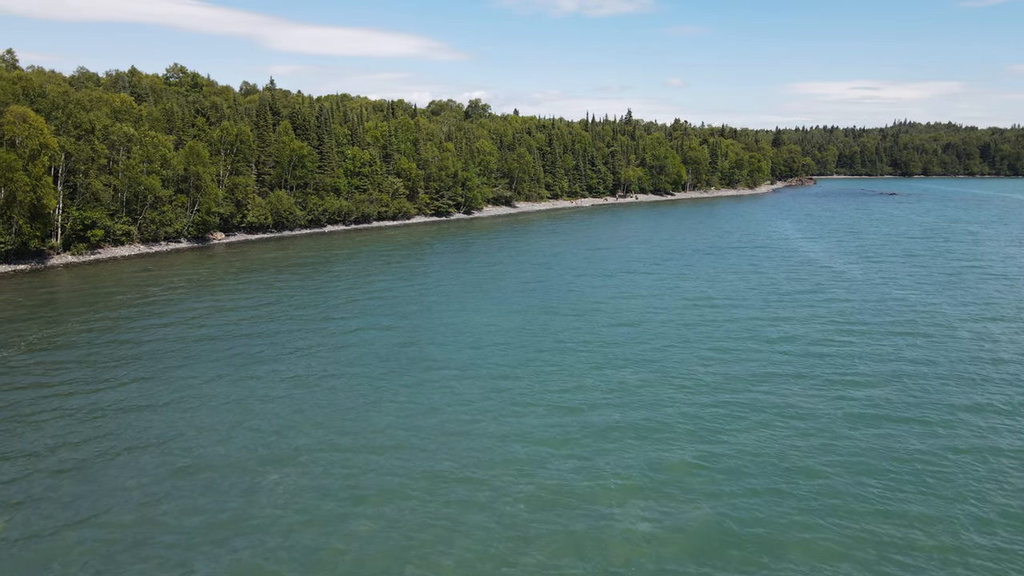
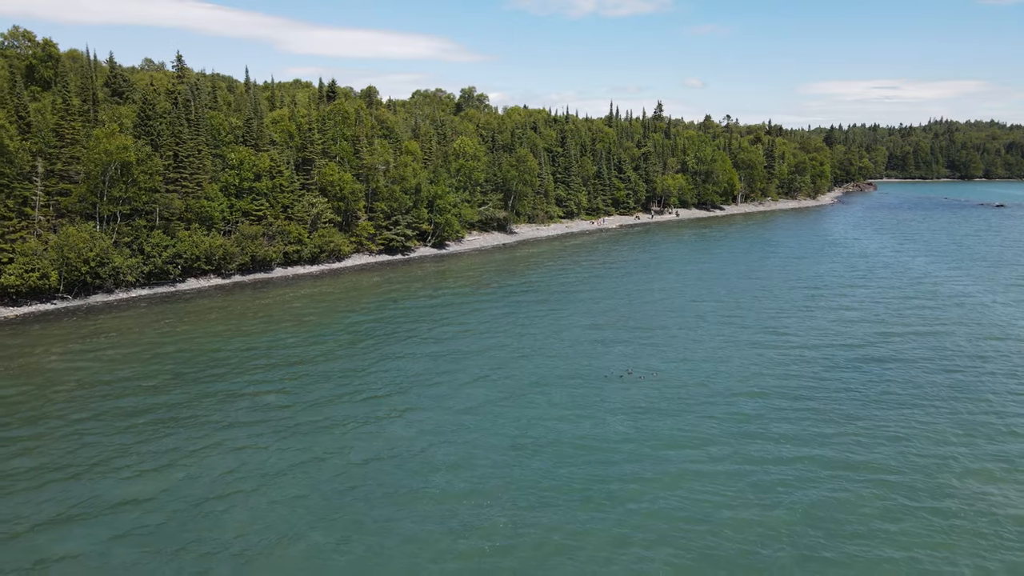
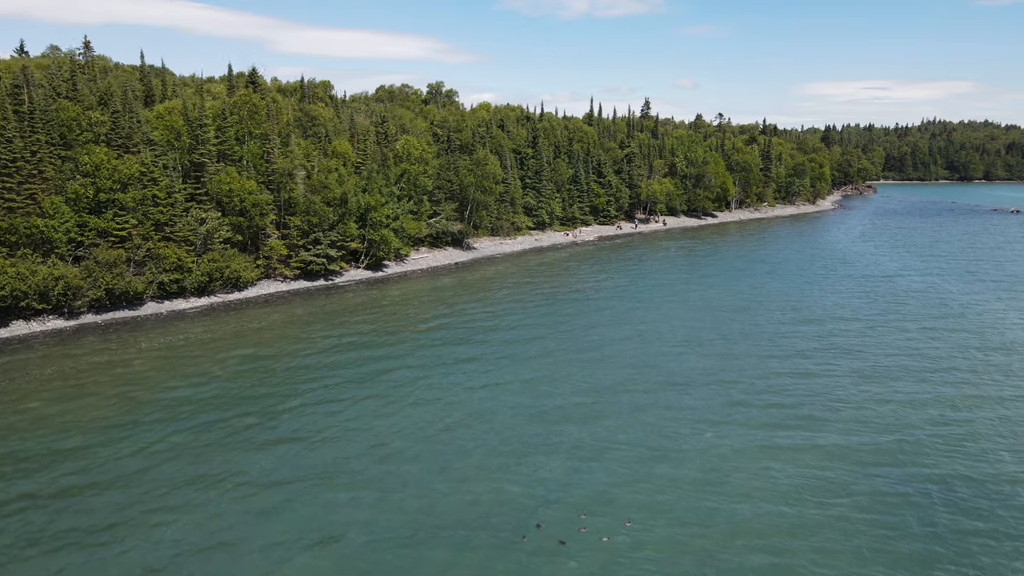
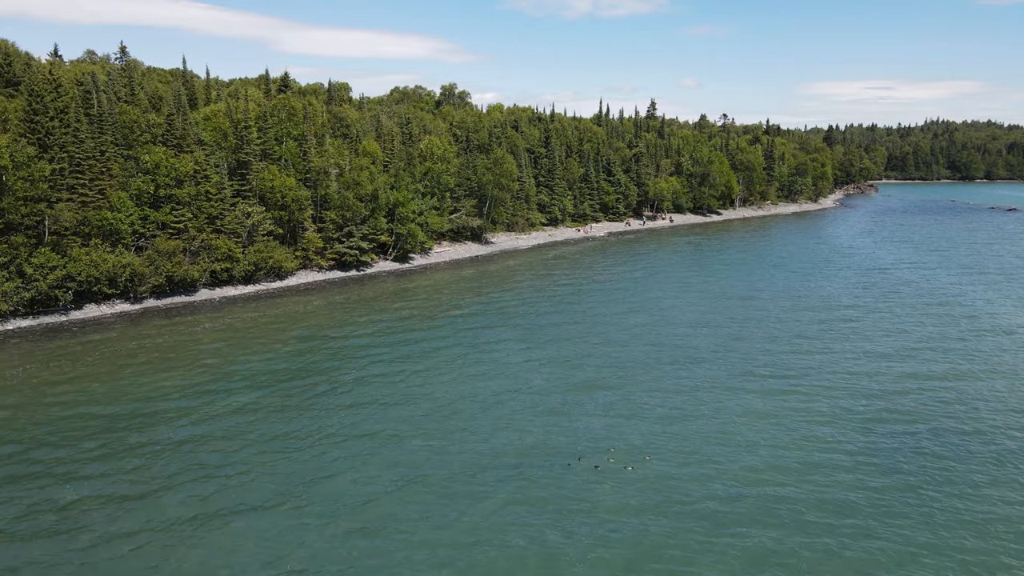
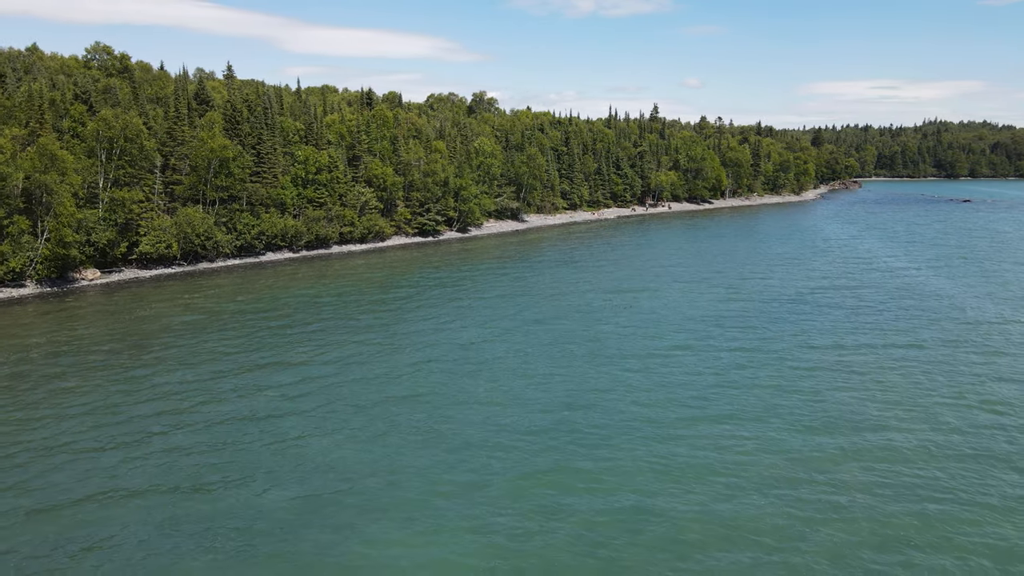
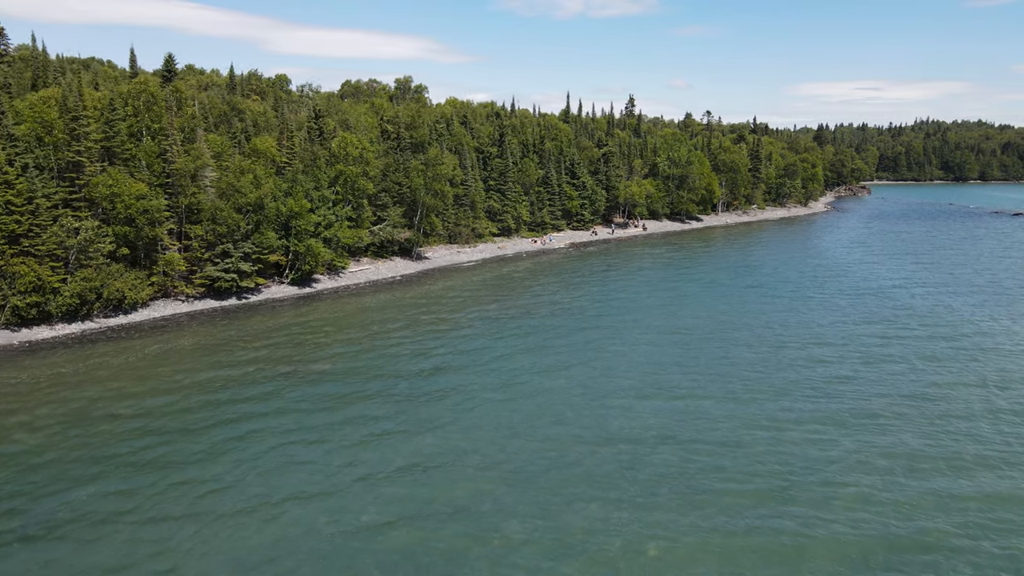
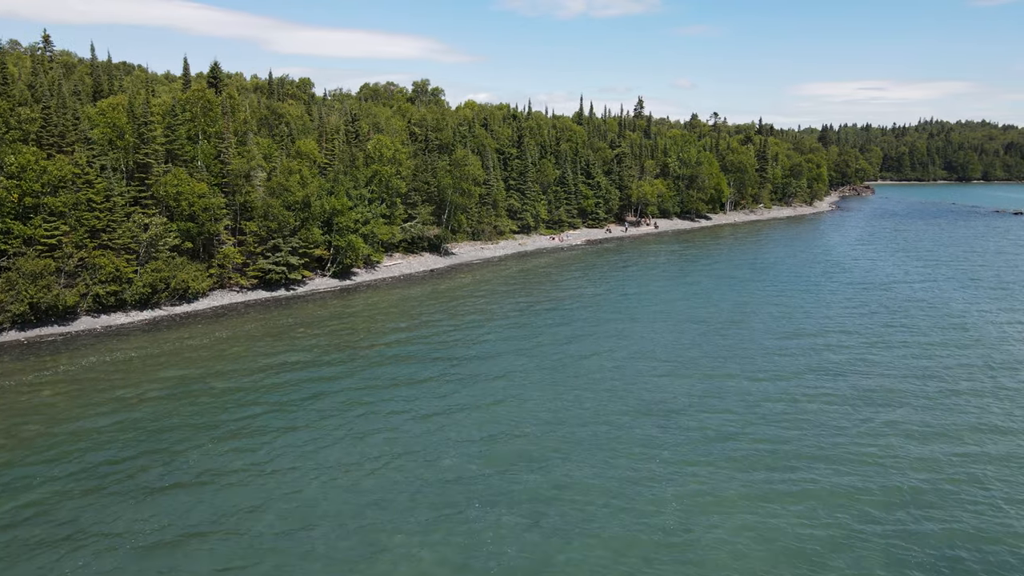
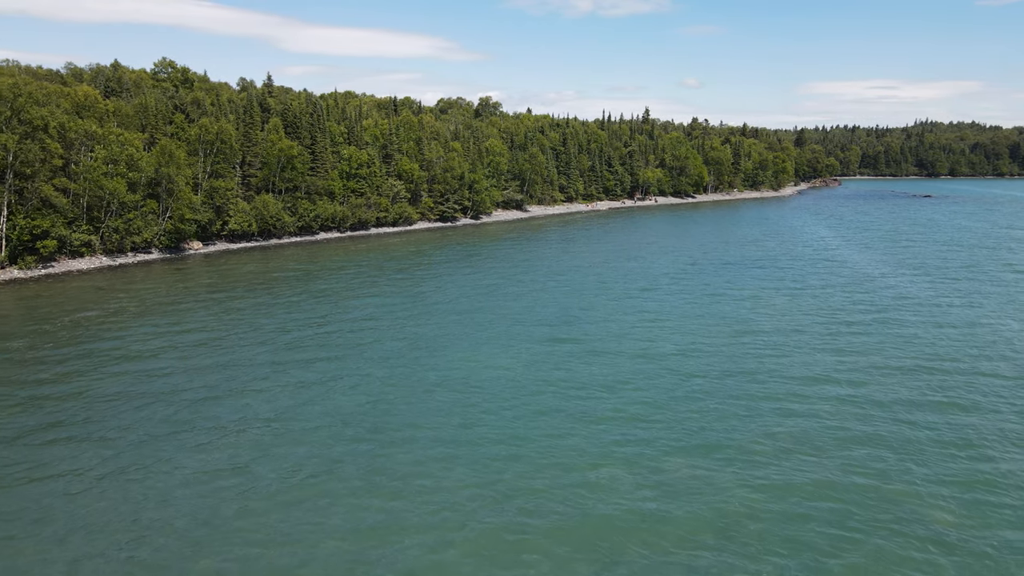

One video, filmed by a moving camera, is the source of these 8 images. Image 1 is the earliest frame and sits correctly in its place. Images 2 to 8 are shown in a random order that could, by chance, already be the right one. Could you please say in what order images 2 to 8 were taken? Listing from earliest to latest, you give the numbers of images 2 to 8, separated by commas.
8, 5, 2, 4, 3, 7, 6
